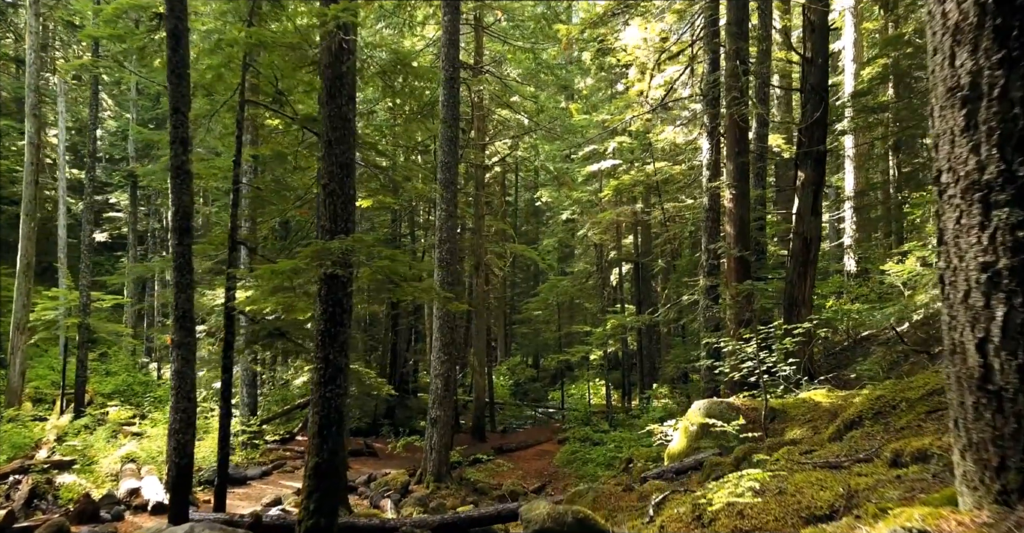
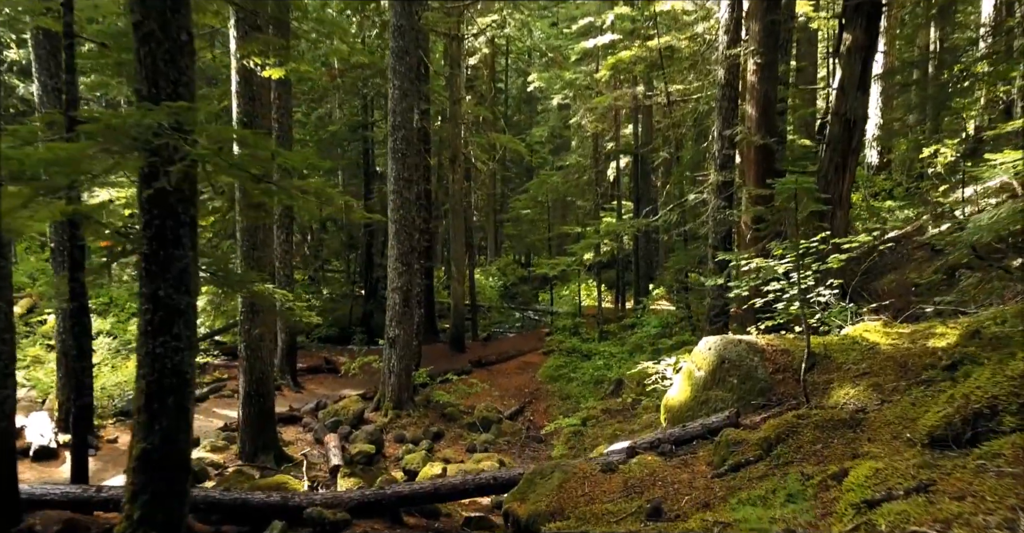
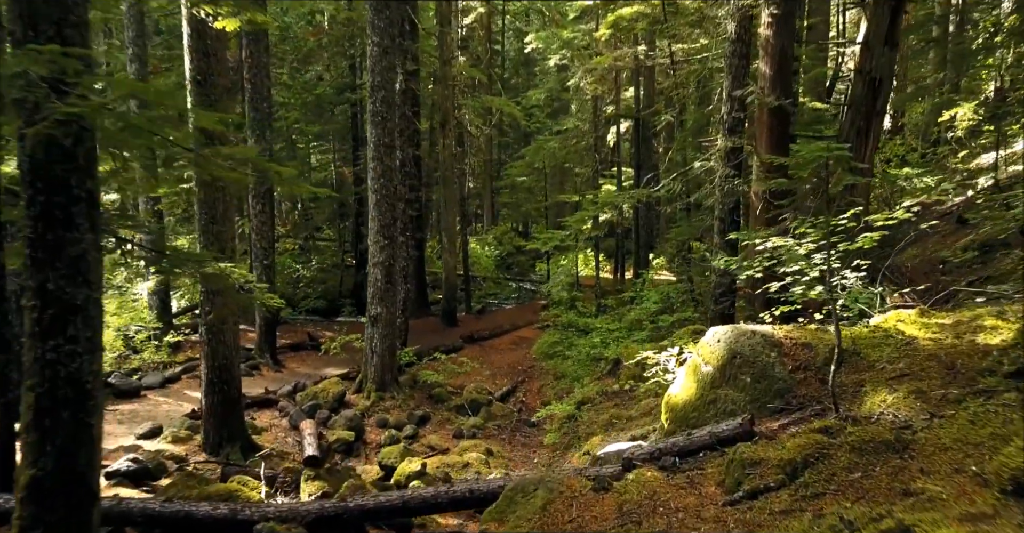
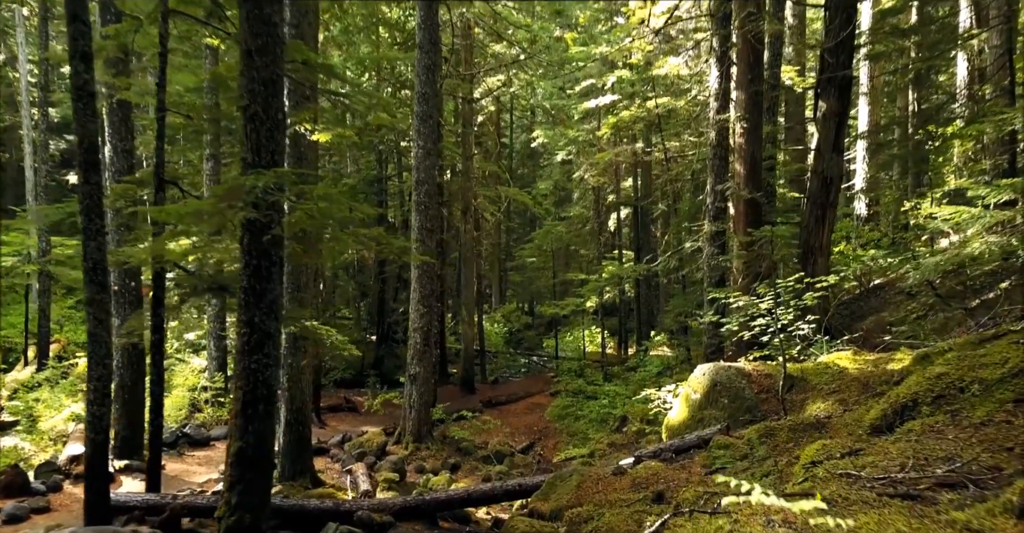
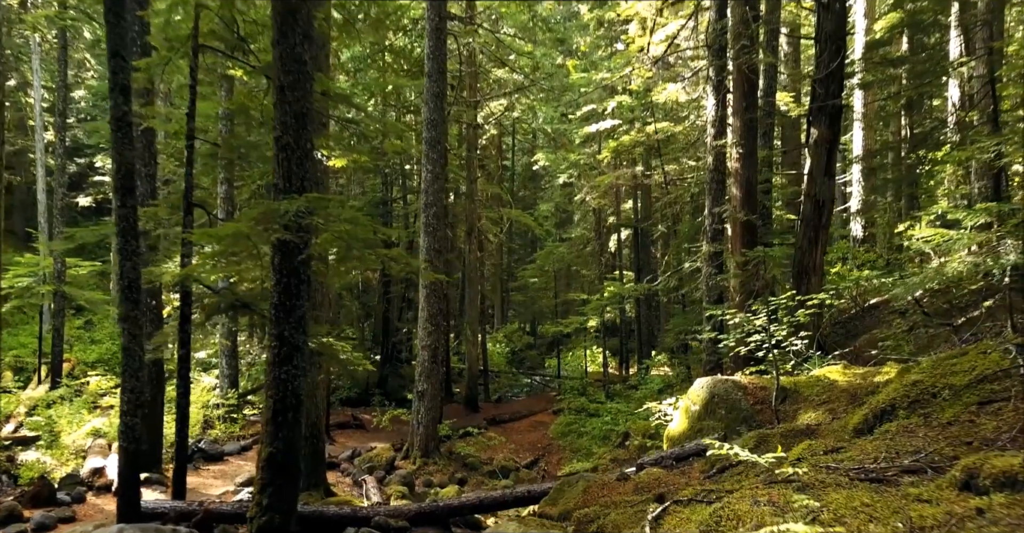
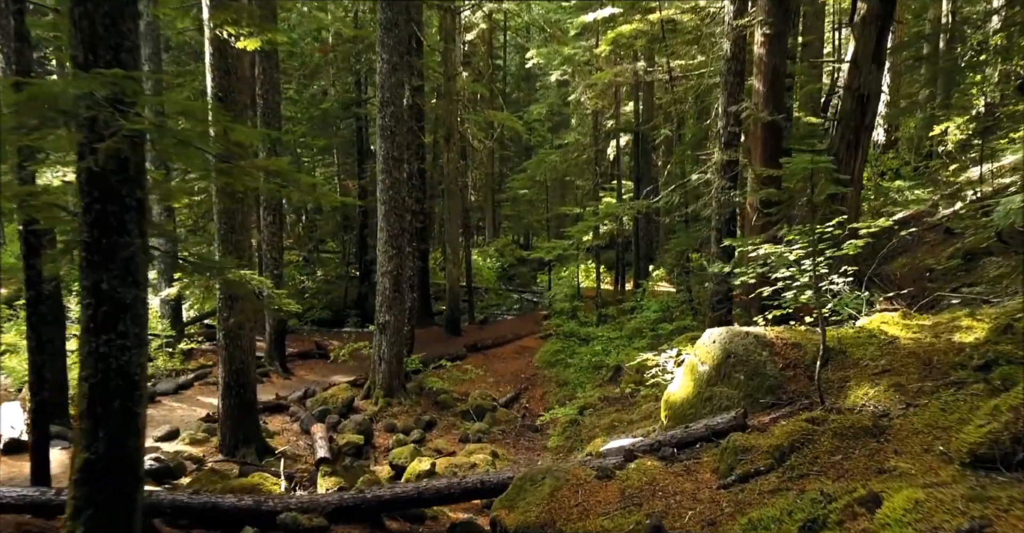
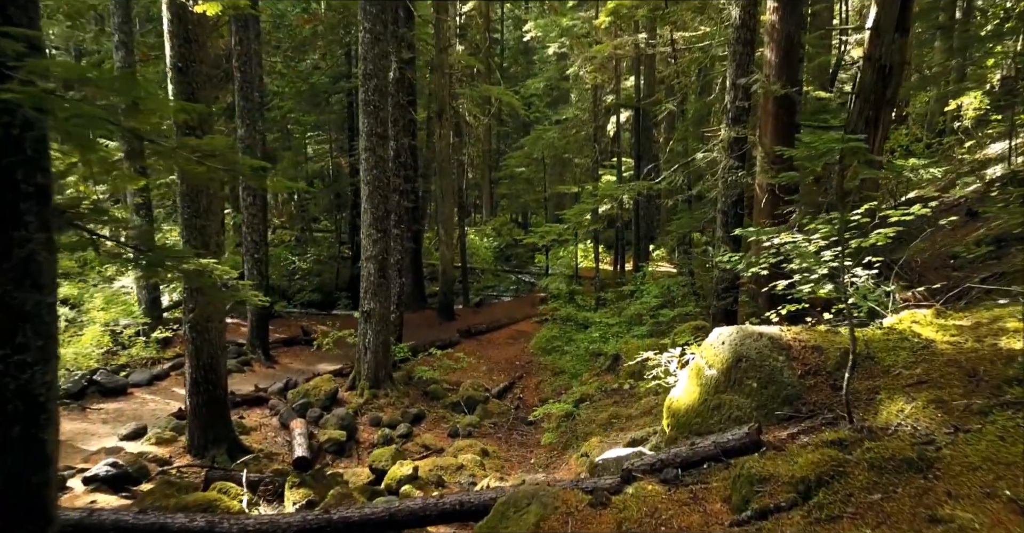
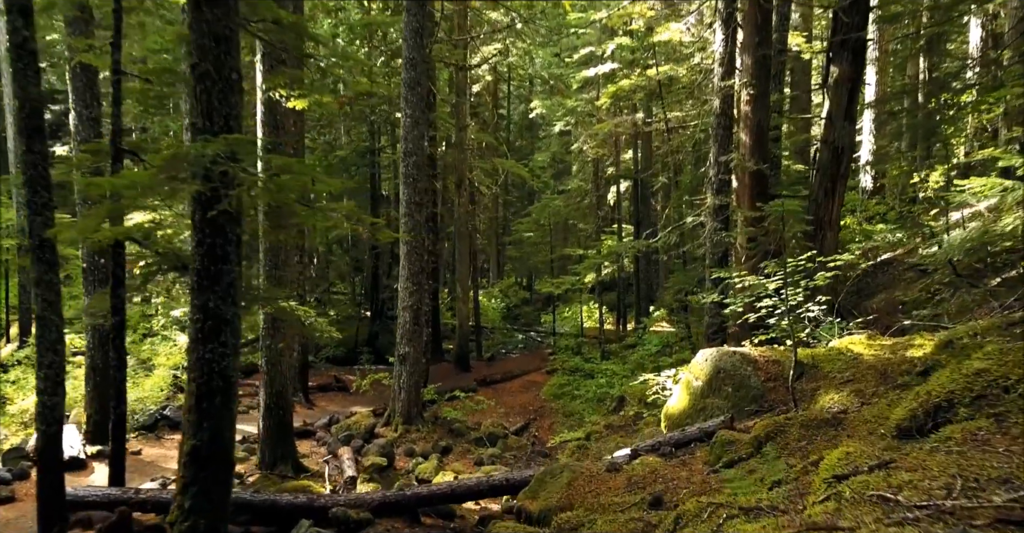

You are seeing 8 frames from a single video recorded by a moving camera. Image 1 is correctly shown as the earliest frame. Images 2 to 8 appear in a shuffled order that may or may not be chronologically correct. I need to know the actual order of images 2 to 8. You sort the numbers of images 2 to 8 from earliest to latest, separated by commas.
5, 4, 8, 2, 6, 3, 7
